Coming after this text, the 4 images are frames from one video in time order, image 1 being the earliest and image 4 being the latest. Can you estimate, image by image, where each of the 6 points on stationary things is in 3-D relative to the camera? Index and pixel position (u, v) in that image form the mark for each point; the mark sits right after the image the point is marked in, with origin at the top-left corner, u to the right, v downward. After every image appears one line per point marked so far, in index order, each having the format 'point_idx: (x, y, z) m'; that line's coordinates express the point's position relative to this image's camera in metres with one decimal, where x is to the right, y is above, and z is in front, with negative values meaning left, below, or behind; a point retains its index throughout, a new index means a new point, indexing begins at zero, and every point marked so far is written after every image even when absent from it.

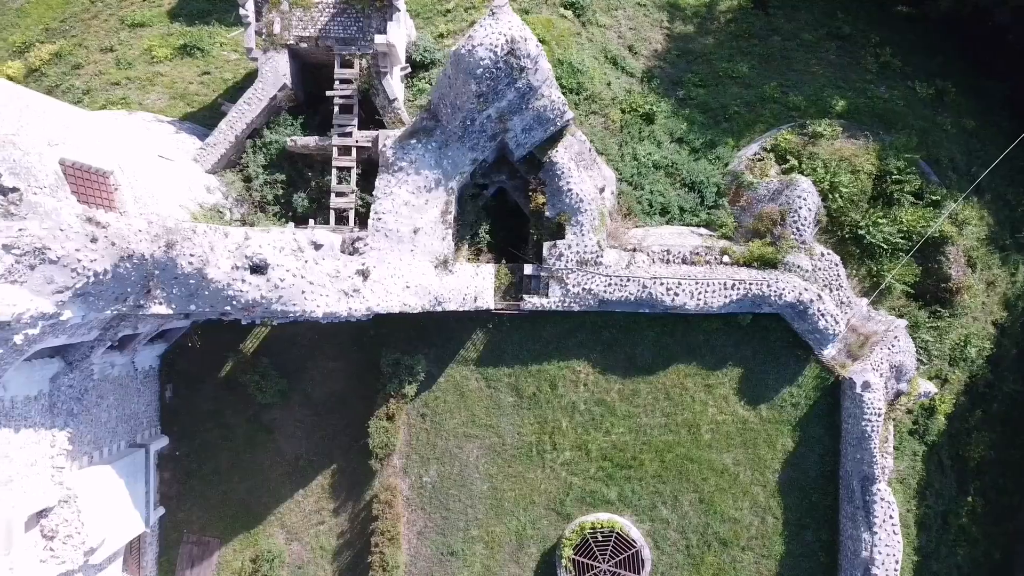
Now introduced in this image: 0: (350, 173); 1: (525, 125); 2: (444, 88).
0: (-2.4, +1.7, +13.1) m
1: (+0.2, +2.1, +11.2) m
2: (-0.8, +2.3, +10.3) m
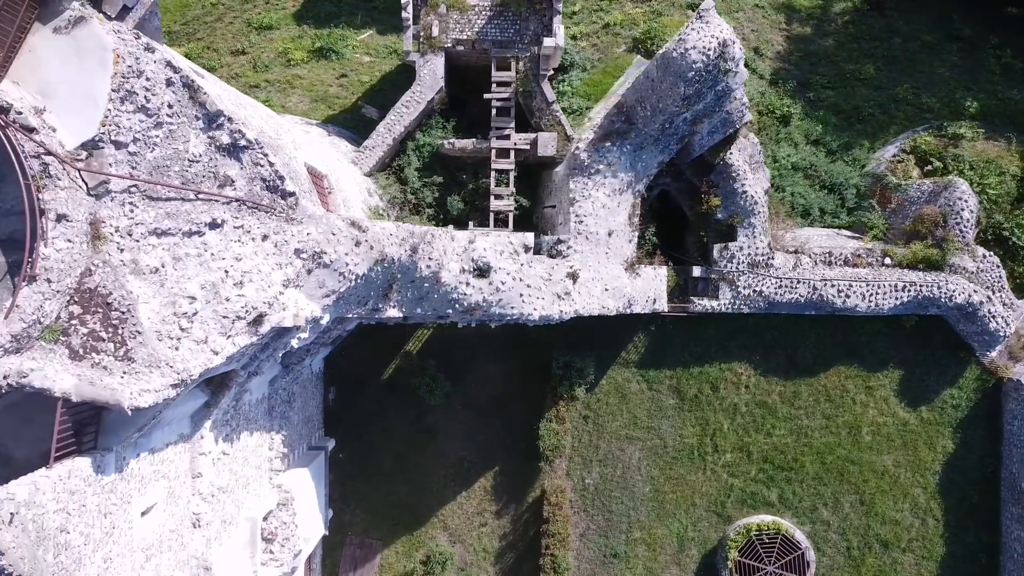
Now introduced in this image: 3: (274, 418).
0: (0.0, +1.7, +13.2) m
1: (+2.5, +2.0, +11.2) m
2: (+1.5, +2.3, +10.3) m
3: (-2.6, -1.4, +9.7) m
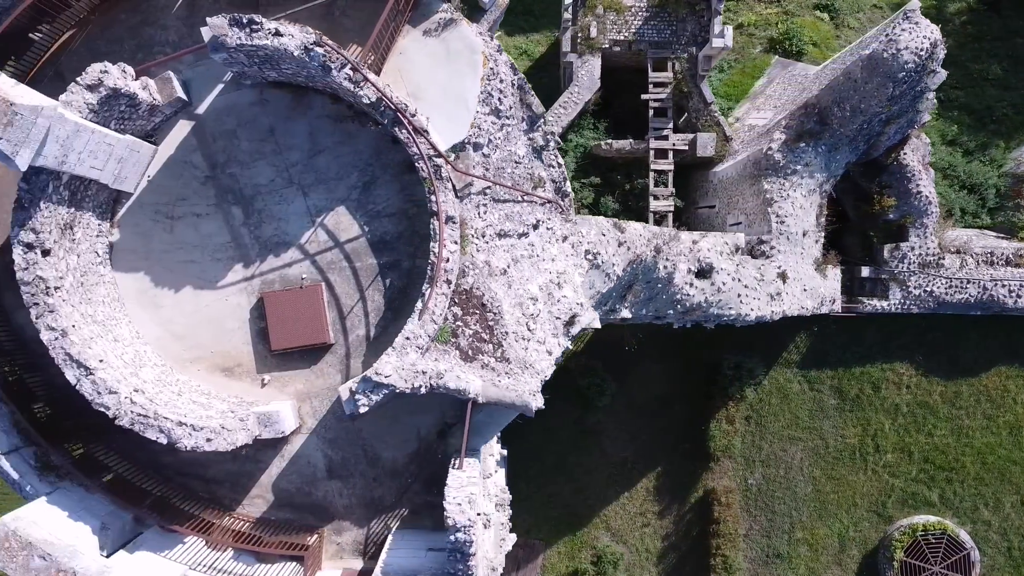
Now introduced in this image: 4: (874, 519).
0: (+2.3, +1.7, +13.2) m
1: (+4.9, +2.0, +11.2) m
2: (+3.9, +2.3, +10.3) m
3: (-0.2, -1.4, +9.7) m
4: (+5.4, -3.4, +13.0) m
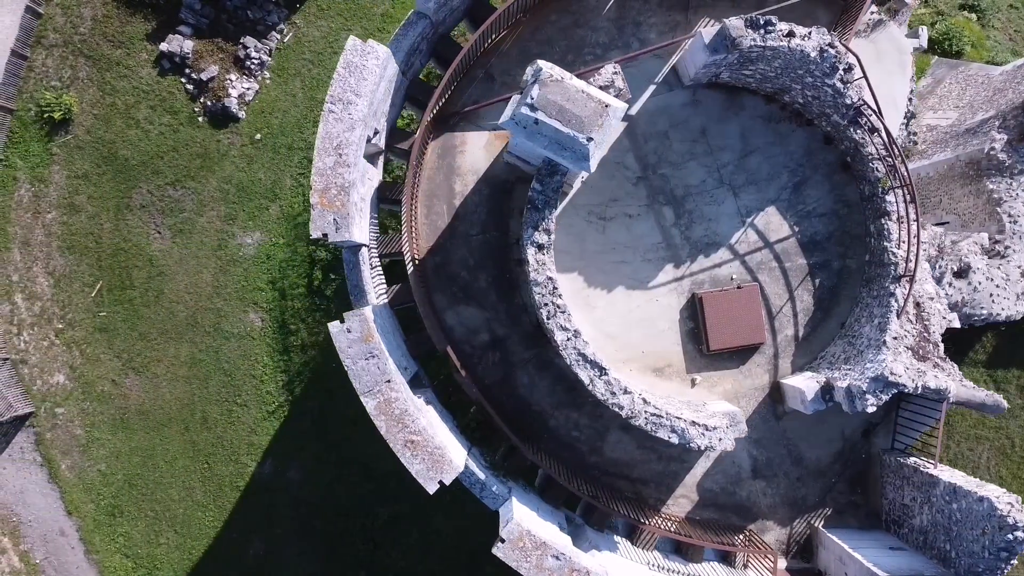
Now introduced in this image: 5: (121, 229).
0: (+5.1, +1.7, +13.2) m
1: (+7.7, +2.0, +11.2) m
2: (+6.7, +2.3, +10.3) m
3: (+2.5, -1.4, +9.7) m
4: (+8.1, -3.4, +13.1) m
5: (-5.4, +0.8, +12.4) m
